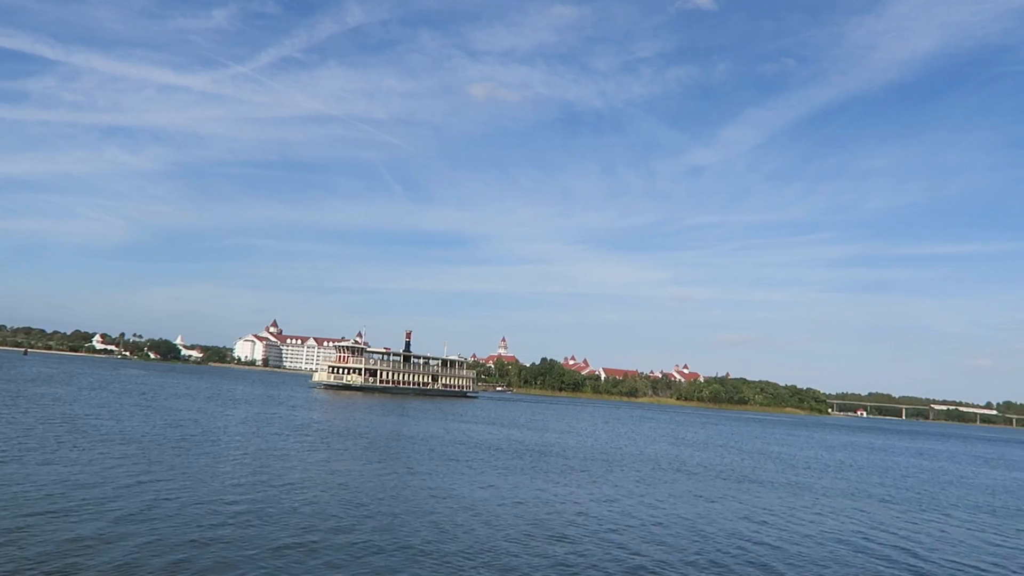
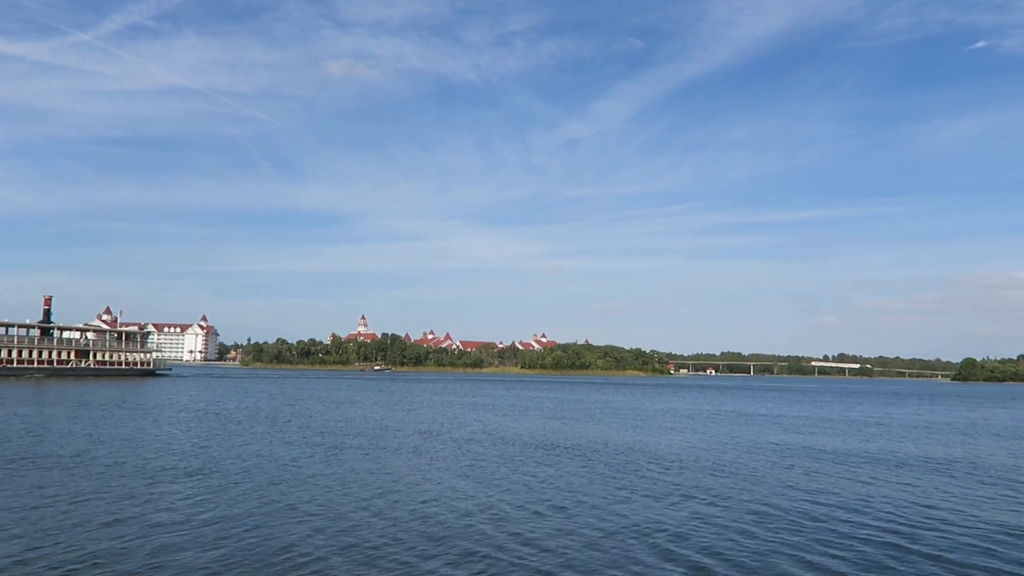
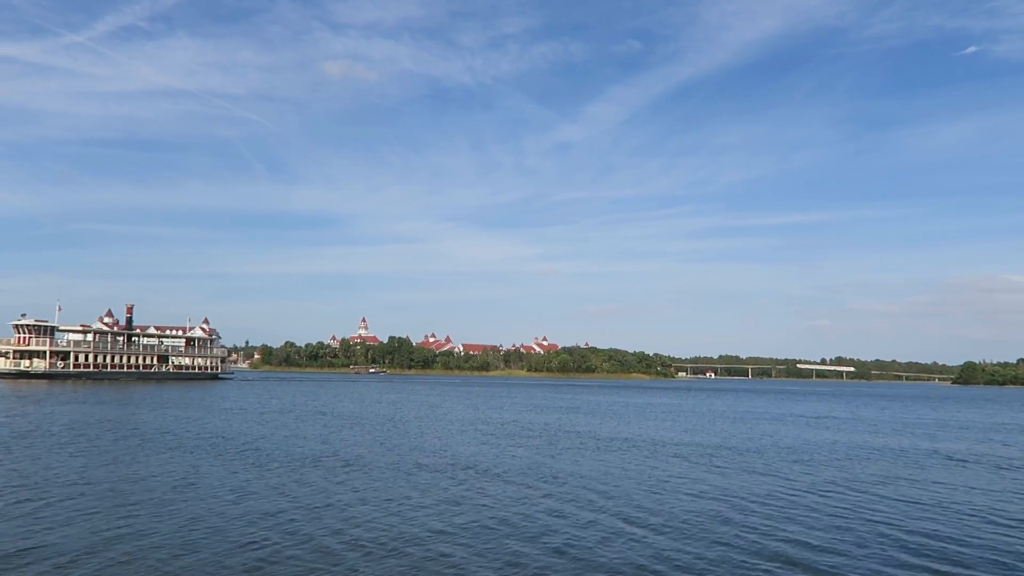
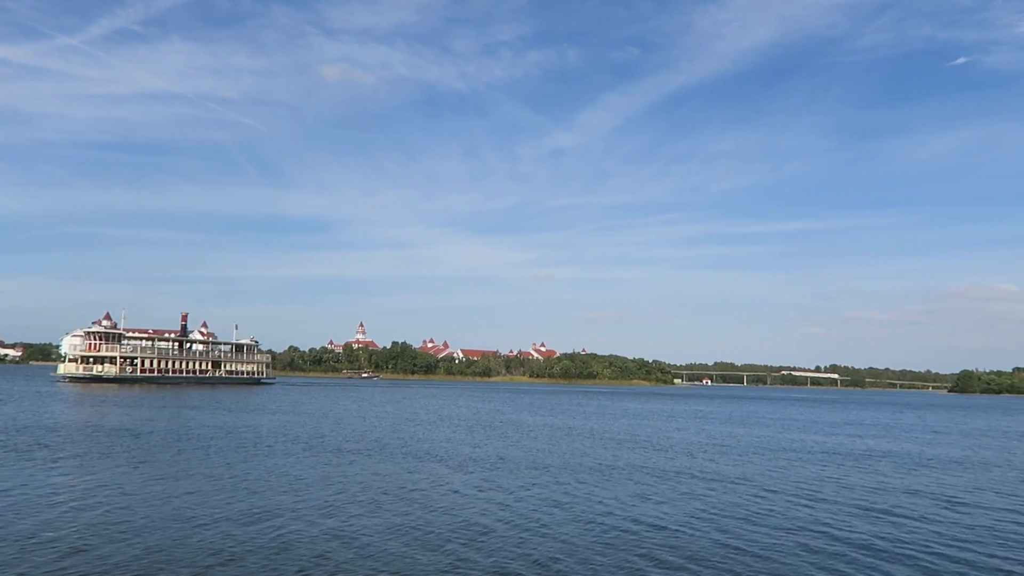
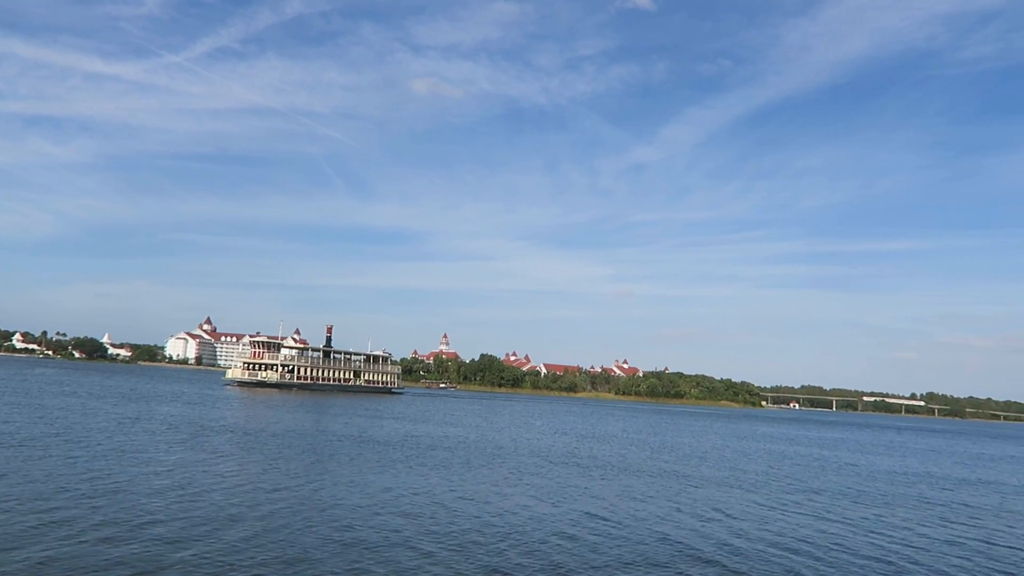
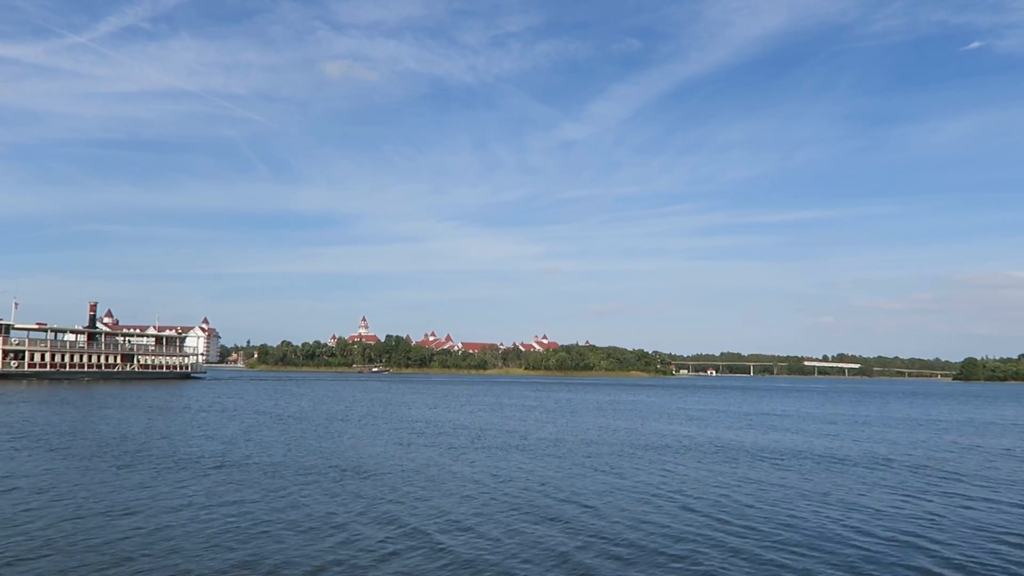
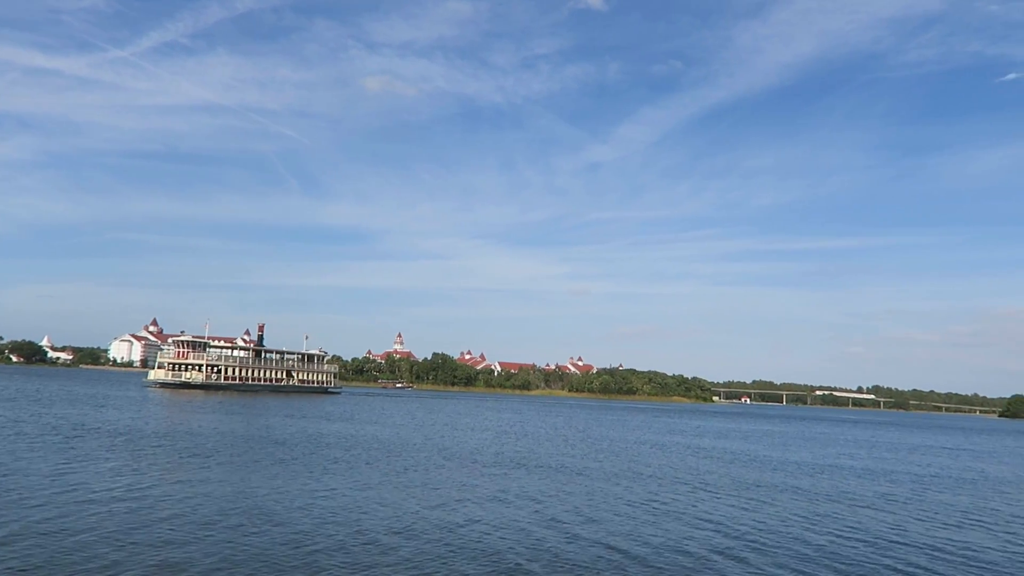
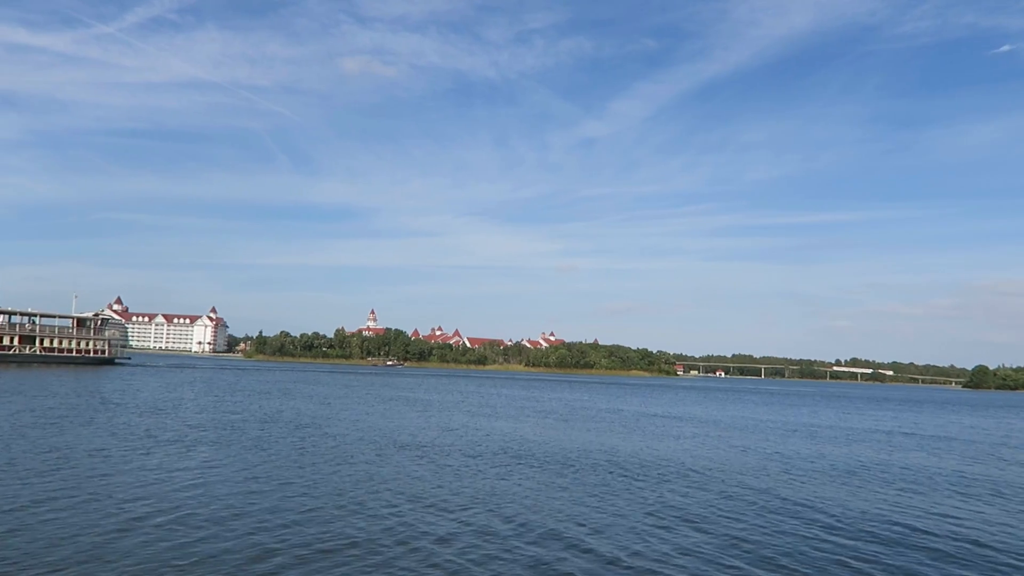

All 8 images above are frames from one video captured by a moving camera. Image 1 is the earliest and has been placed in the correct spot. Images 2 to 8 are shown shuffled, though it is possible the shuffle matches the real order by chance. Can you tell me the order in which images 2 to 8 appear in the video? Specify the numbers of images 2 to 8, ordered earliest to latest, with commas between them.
5, 7, 4, 3, 6, 2, 8
